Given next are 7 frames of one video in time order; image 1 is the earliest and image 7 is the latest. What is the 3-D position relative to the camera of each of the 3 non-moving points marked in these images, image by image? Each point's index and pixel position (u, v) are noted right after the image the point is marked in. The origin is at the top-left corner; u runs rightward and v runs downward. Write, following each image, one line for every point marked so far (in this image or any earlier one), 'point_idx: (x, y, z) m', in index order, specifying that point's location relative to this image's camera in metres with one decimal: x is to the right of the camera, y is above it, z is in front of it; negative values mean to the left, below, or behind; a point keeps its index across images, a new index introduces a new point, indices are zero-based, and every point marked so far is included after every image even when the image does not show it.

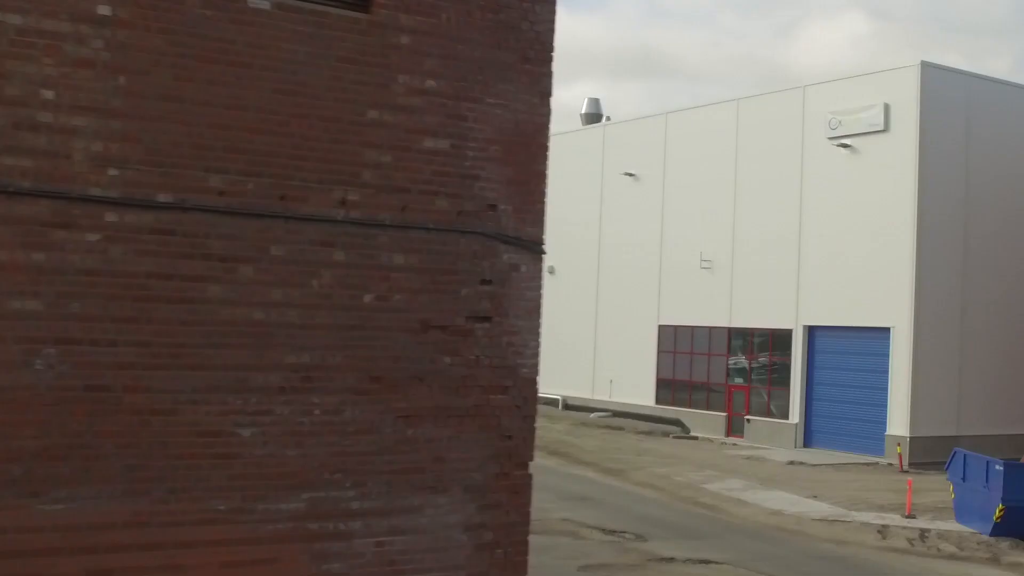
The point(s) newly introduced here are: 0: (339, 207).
0: (-0.9, +0.4, +4.8) m
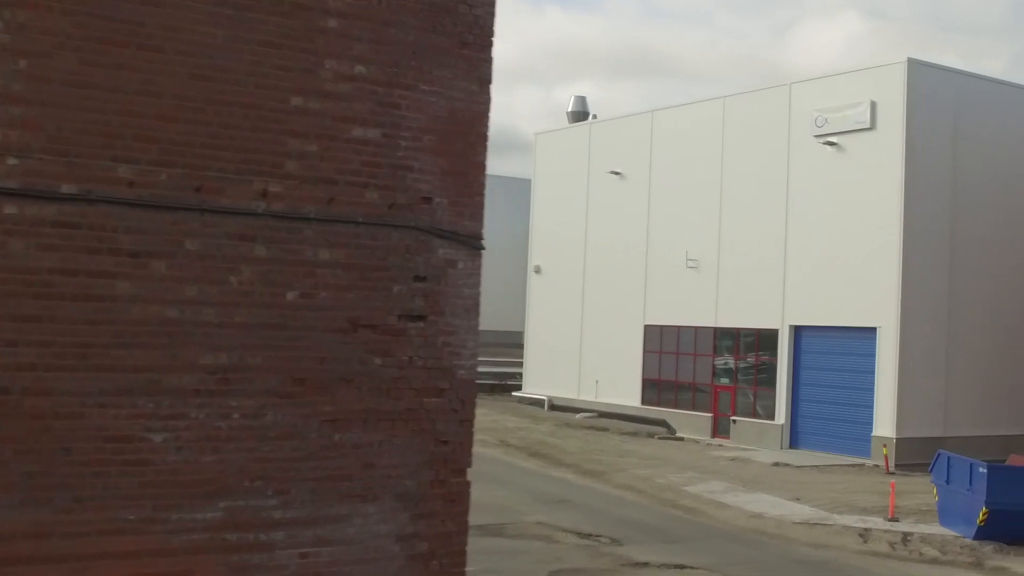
0: (-1.2, +0.4, +4.5) m
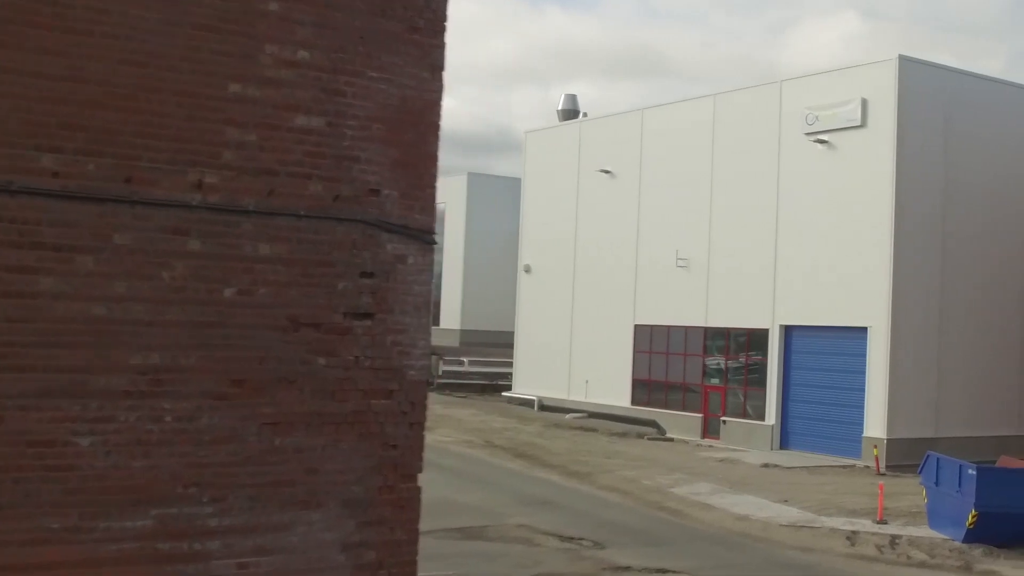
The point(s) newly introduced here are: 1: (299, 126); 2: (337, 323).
0: (-1.4, +0.4, +4.3) m
1: (-1.1, +0.9, +4.9) m
2: (-0.9, -0.2, +5.0) m
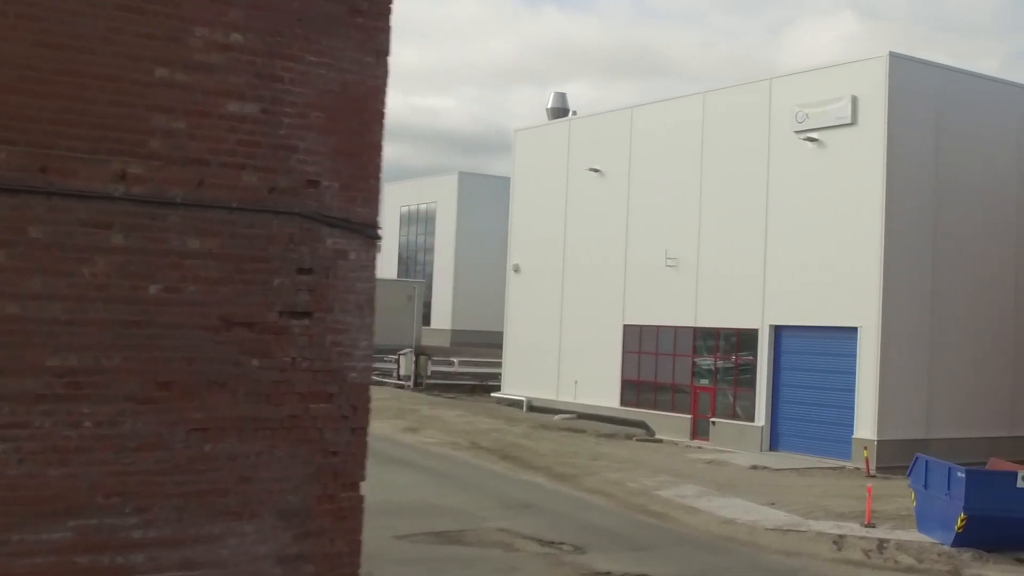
0: (-1.7, +0.5, +4.0) m
1: (-1.4, +0.9, +4.7) m
2: (-1.2, -0.2, +4.7) m
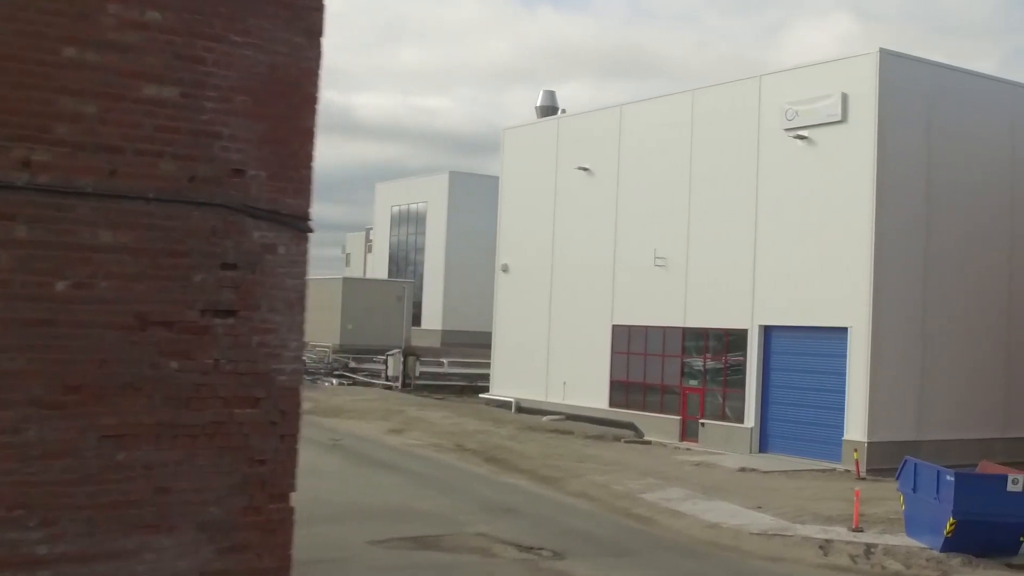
0: (-1.9, +0.5, +3.7) m
1: (-1.6, +0.9, +4.4) m
2: (-1.4, -0.2, +4.4) m
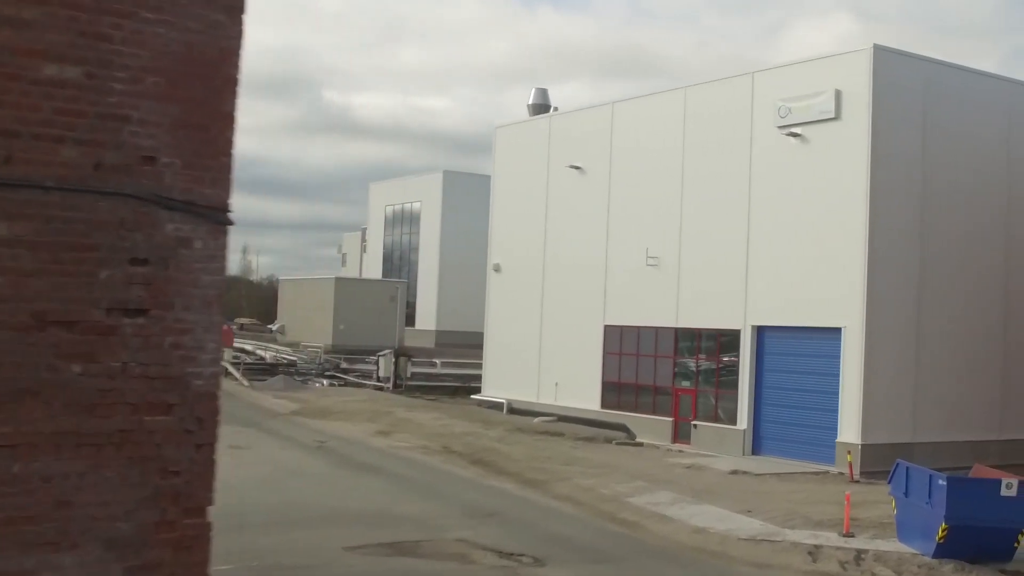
0: (-2.2, +0.5, +3.4) m
1: (-1.9, +0.9, +4.1) m
2: (-1.7, -0.1, +4.1) m
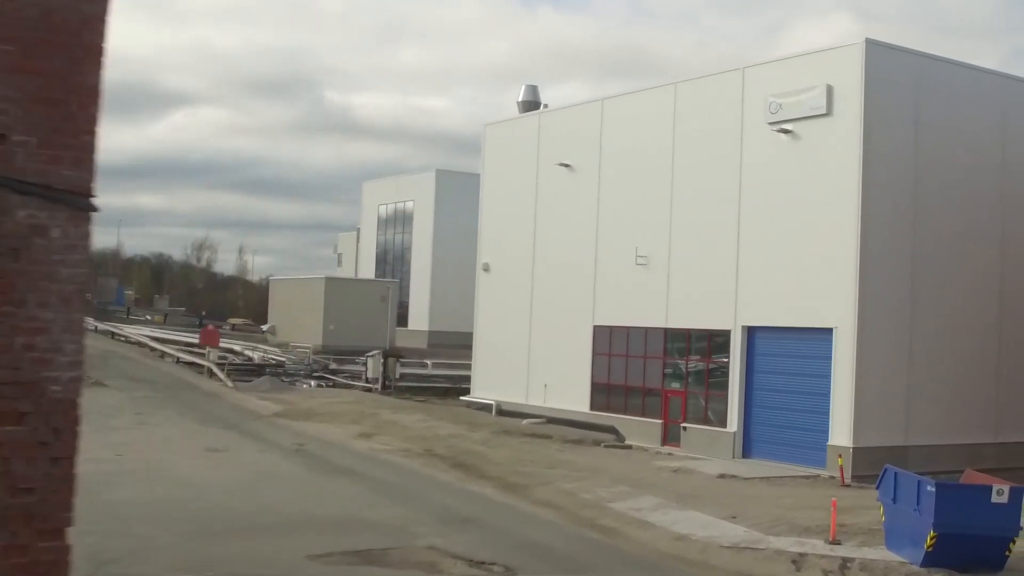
0: (-2.5, +0.5, +3.0) m
1: (-2.3, +0.9, +3.7) m
2: (-2.1, -0.1, +3.7) m
